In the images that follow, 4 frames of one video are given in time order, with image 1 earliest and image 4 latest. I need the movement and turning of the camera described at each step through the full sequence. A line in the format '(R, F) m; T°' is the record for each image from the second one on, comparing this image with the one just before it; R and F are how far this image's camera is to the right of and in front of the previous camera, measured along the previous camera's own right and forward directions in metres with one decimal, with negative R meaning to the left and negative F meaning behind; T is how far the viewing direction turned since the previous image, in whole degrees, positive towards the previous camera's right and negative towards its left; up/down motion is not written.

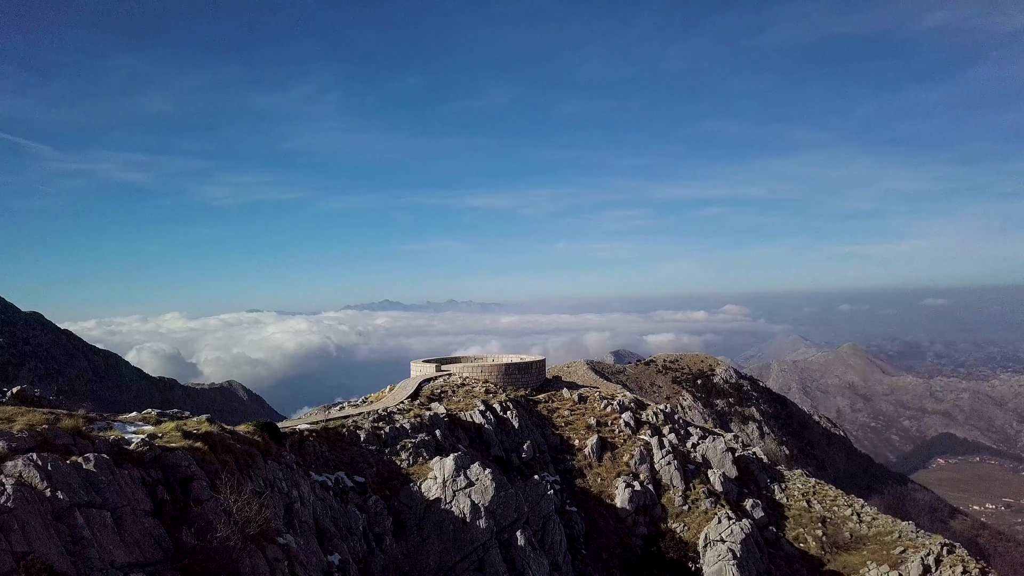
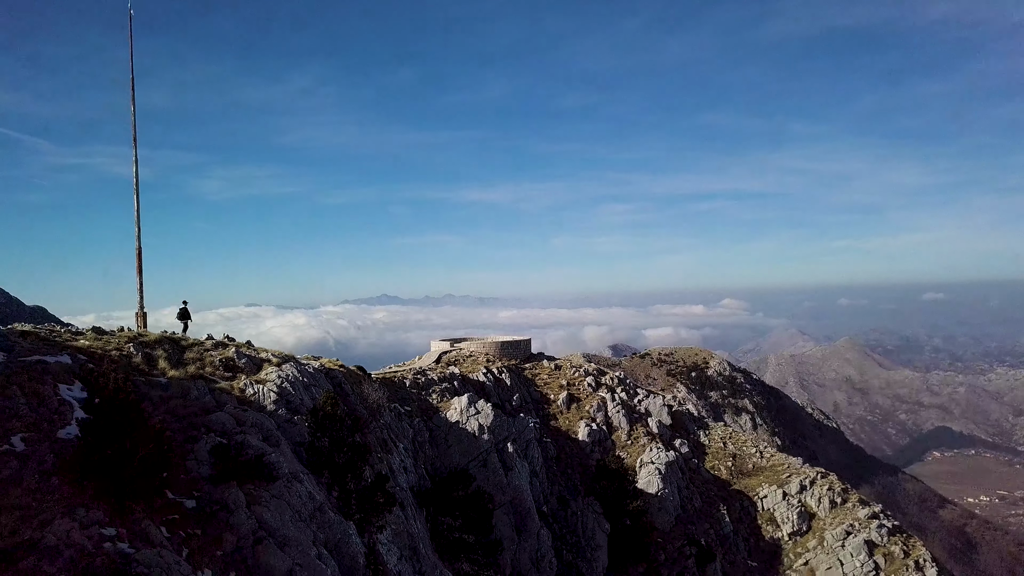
(+0.4, -13.1) m; 0°
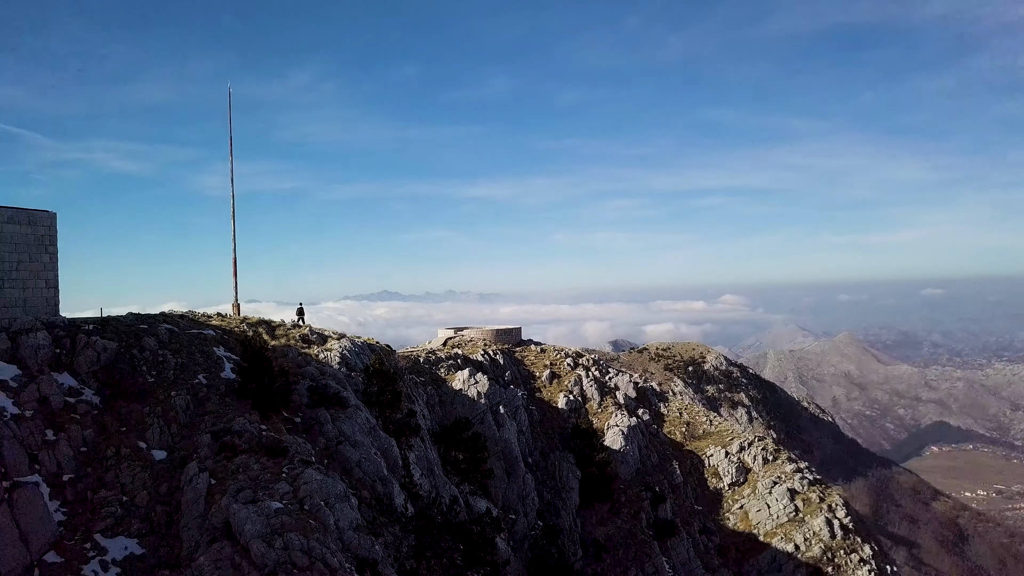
(+0.8, -10.4) m; 0°
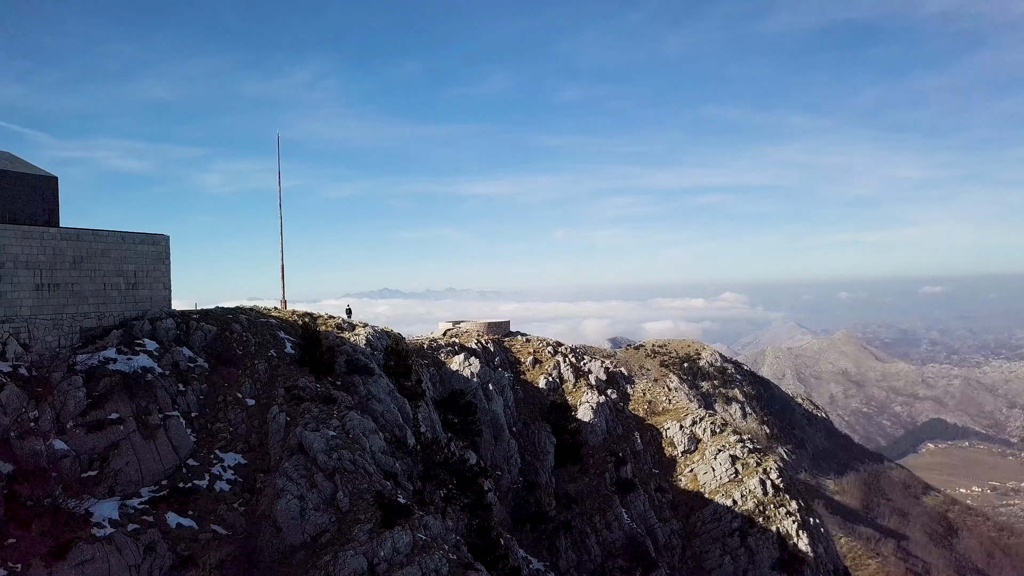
(+1.3, -10.8) m; 0°
